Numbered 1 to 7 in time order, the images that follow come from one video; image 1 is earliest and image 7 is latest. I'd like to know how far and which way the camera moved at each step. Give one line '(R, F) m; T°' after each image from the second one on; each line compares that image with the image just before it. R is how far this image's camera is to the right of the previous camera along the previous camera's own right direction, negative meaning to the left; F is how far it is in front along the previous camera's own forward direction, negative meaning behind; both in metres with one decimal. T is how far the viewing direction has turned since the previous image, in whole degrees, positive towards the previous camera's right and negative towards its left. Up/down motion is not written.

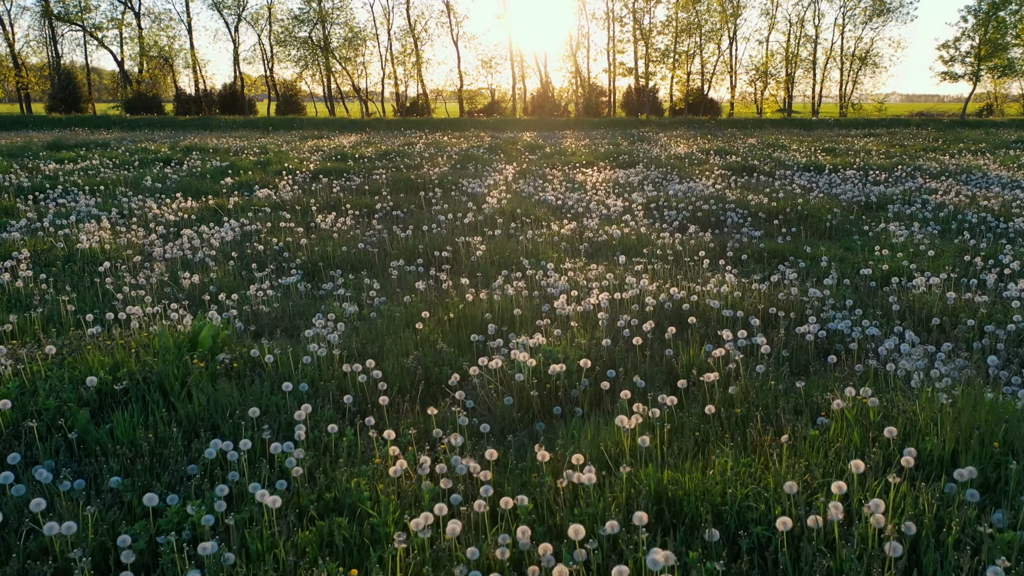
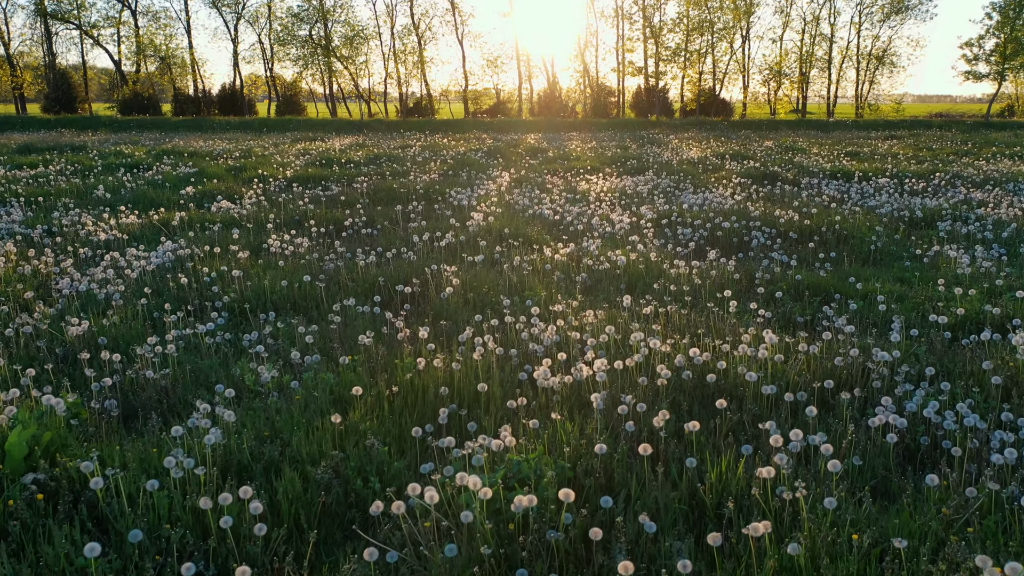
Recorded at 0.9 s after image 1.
(+0.2, +1.3) m; -1°
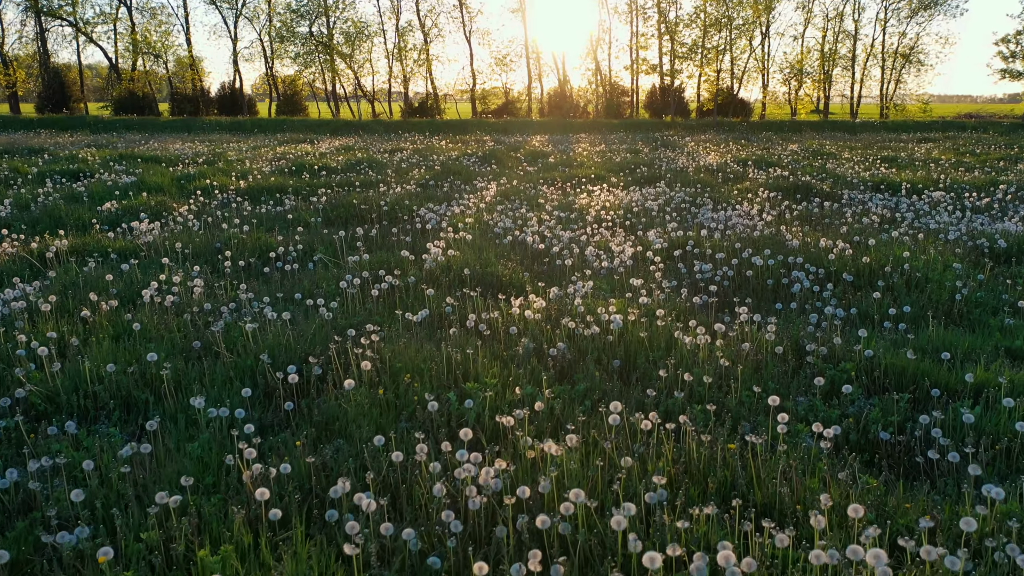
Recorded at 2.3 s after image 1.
(+0.3, +1.8) m; -1°
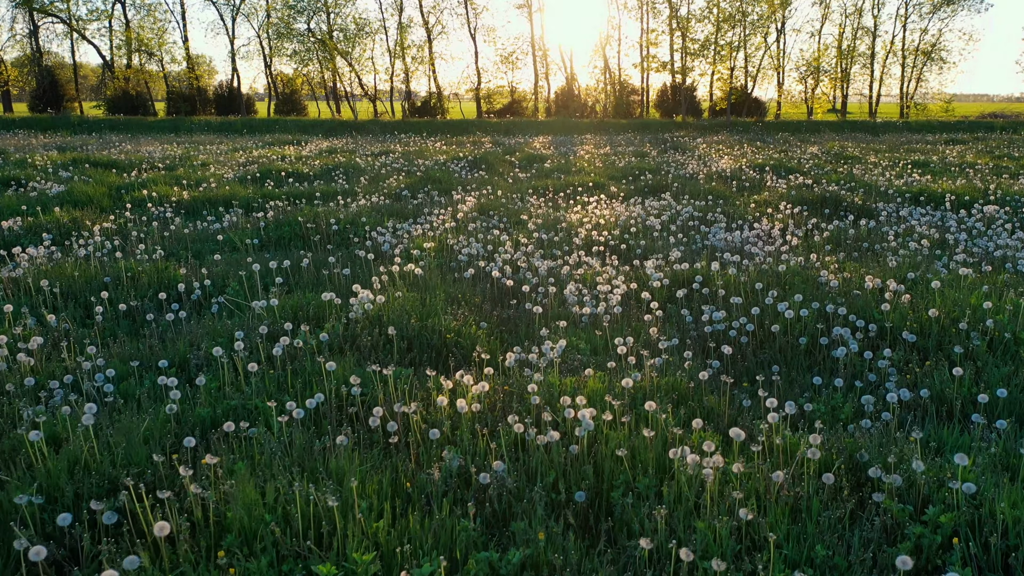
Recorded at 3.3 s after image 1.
(+0.3, +1.4) m; -1°
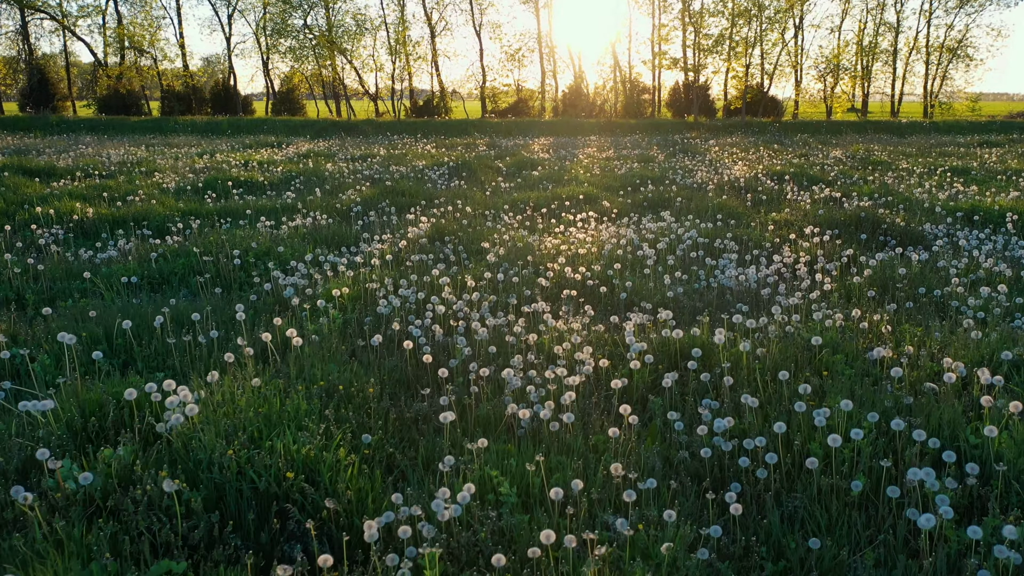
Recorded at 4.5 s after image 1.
(+0.4, +1.6) m; -1°
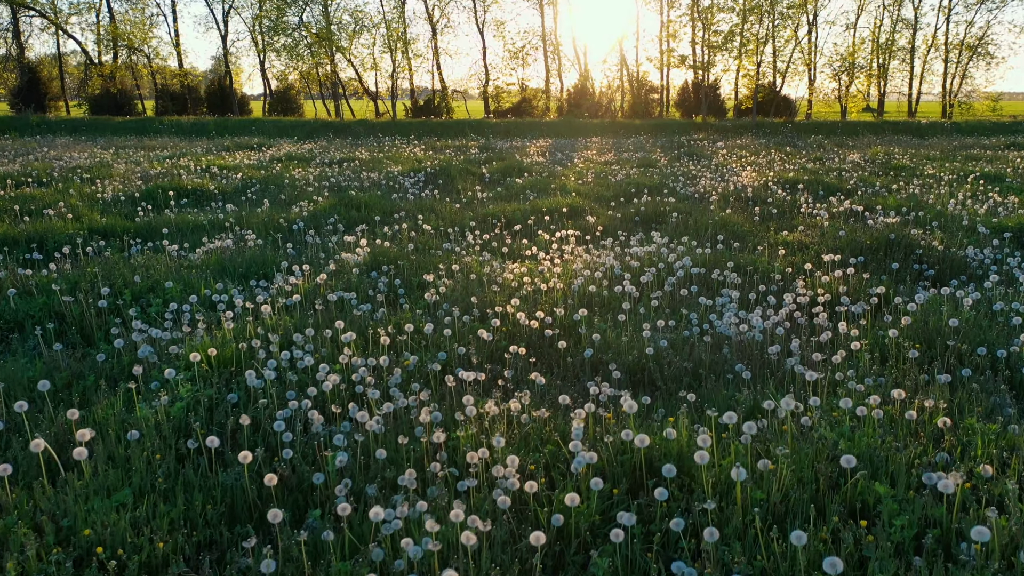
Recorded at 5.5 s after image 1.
(+0.4, +1.2) m; -1°
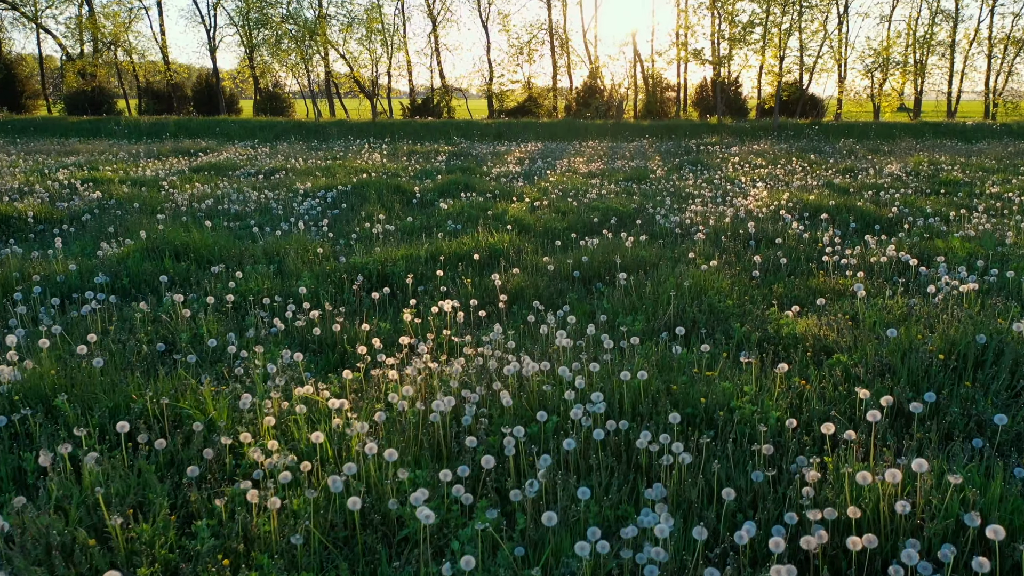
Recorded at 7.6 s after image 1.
(+1.0, +2.7) m; -2°
